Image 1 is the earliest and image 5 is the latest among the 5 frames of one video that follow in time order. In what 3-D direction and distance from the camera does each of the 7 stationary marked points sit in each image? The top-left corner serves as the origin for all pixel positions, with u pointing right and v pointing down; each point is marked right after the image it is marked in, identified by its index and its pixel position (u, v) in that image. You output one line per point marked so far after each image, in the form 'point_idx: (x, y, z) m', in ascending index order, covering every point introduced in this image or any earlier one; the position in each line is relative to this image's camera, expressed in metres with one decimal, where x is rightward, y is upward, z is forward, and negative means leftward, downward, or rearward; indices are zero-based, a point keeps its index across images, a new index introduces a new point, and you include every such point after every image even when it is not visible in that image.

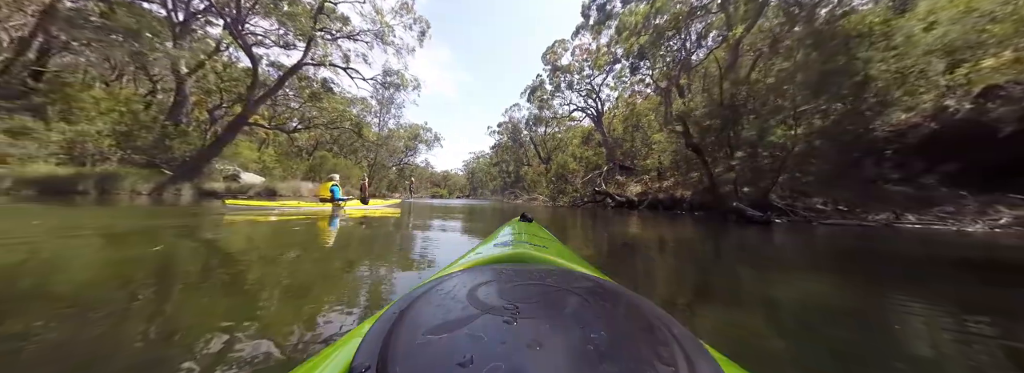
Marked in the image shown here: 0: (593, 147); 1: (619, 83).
0: (+5.8, +2.8, +17.5) m
1: (+7.4, +7.4, +17.3) m
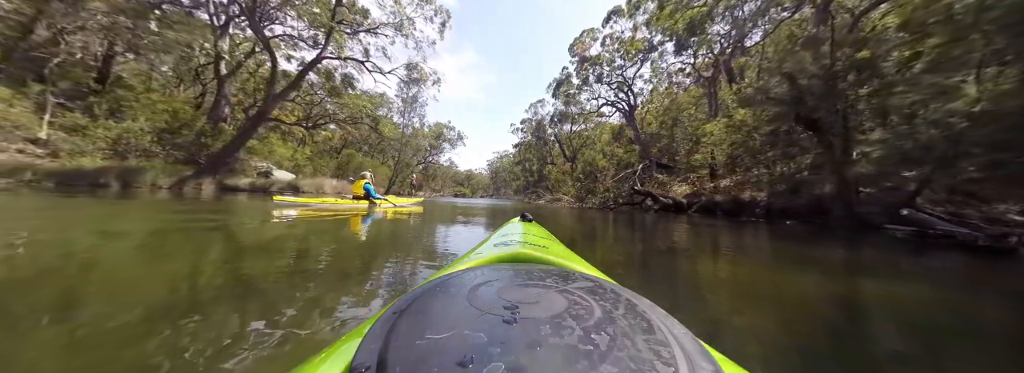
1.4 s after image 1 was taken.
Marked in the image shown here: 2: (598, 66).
0: (+7.4, +2.7, +16.1) m
1: (+9.1, +7.3, +15.8) m
2: (+5.1, +6.9, +14.3) m
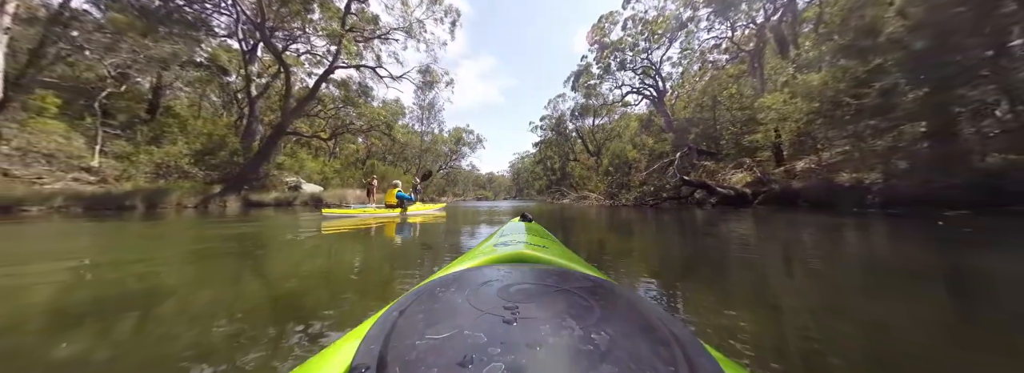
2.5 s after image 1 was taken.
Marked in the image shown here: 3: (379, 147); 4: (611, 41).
0: (+8.6, +3.1, +14.9) m
1: (+10.0, +7.8, +14.4) m
2: (+5.9, +7.2, +13.3) m
3: (-10.5, +3.1, +19.6) m
4: (+5.5, +8.1, +13.7) m
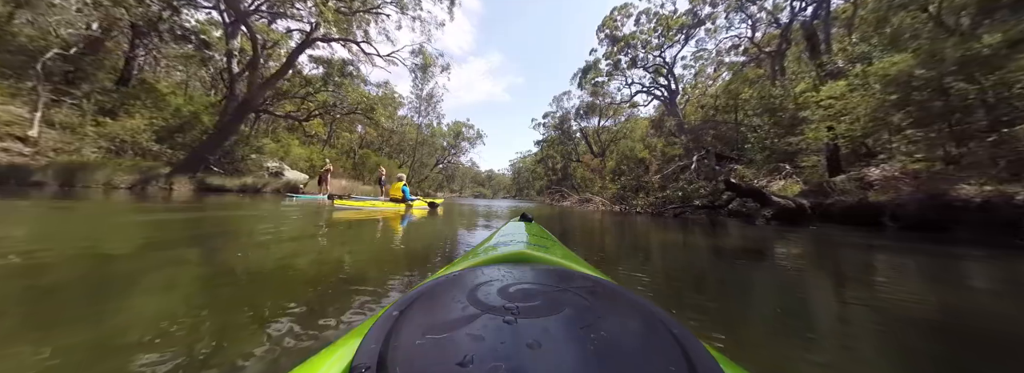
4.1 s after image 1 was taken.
0: (+8.6, +2.8, +14.1) m
1: (+10.2, +7.3, +13.6) m
2: (+6.1, +7.0, +12.5) m
3: (-10.5, +3.7, +18.8) m
4: (+5.7, +7.9, +12.9) m
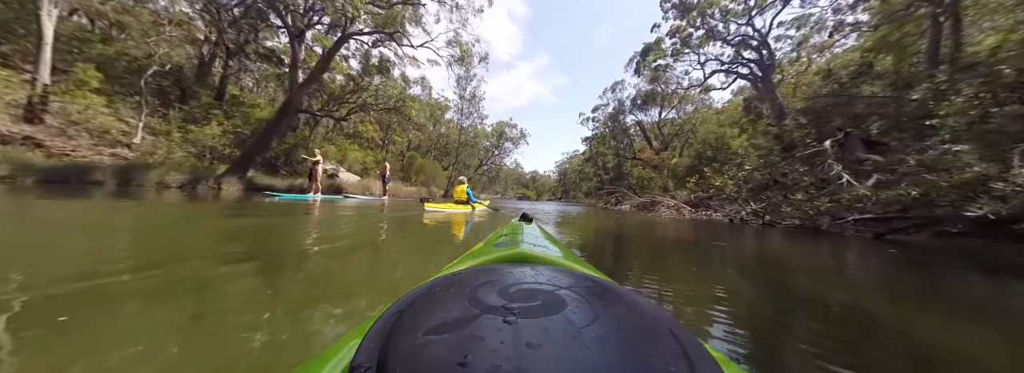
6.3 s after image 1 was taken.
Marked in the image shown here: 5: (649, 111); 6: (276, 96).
0: (+10.8, +2.7, +11.3) m
1: (+12.3, +7.3, +10.6) m
2: (+8.1, +6.9, +10.2) m
3: (-7.0, +3.6, +19.5) m
4: (+7.8, +7.8, +10.7) m
5: (+10.8, +5.8, +19.6) m
6: (-15.3, +5.8, +15.9) m
